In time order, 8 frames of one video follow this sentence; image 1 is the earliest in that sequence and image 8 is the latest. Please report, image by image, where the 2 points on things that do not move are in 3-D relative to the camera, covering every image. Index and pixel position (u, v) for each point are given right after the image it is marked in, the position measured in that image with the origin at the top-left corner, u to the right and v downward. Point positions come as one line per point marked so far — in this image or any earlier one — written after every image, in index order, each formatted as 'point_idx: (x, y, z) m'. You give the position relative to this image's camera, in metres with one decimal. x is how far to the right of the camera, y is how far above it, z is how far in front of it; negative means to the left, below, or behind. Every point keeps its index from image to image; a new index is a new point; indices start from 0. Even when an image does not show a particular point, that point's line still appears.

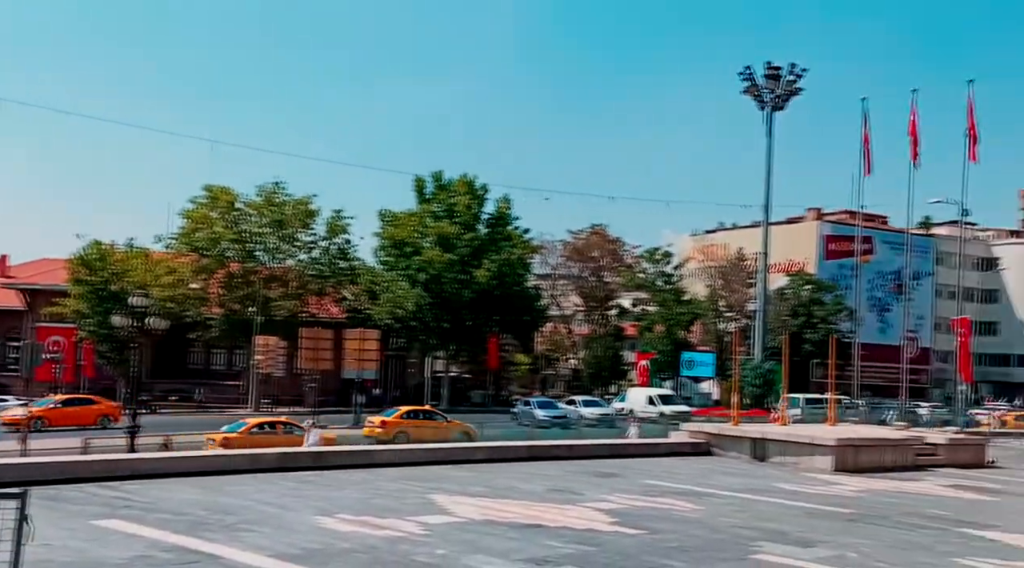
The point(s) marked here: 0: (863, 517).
0: (+6.1, -3.9, +19.6) m
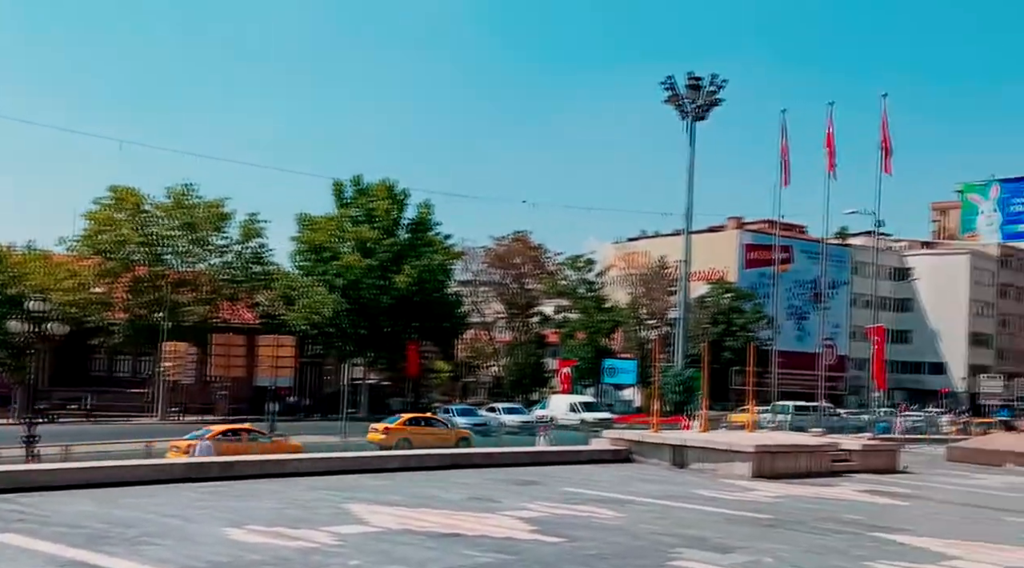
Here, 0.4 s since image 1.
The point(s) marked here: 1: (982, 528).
0: (+4.7, -4.1, +19.5) m
1: (+8.1, -4.0, +19.2) m
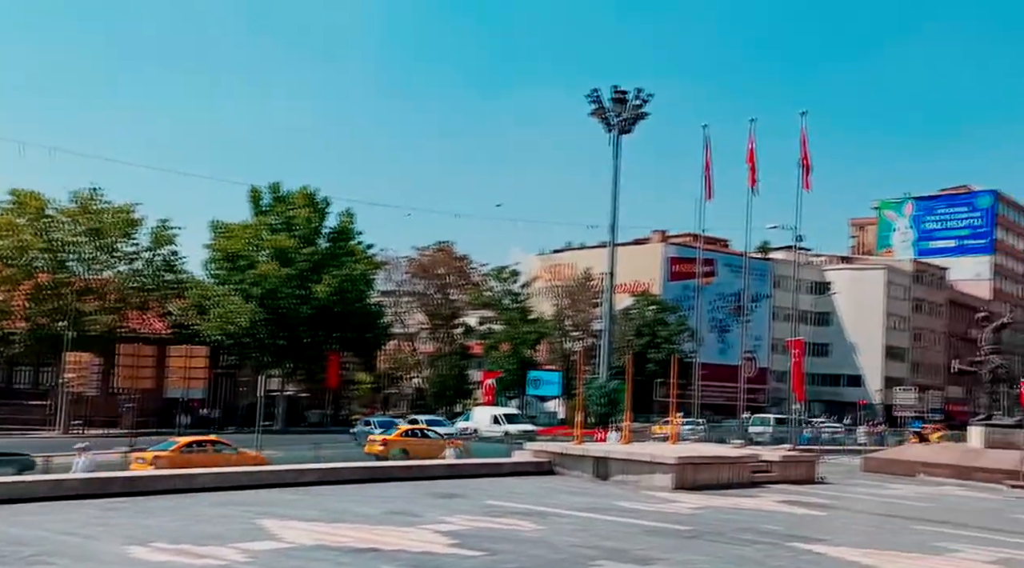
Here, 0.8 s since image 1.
0: (+3.3, -4.3, +19.5) m
1: (+6.7, -4.3, +19.4) m
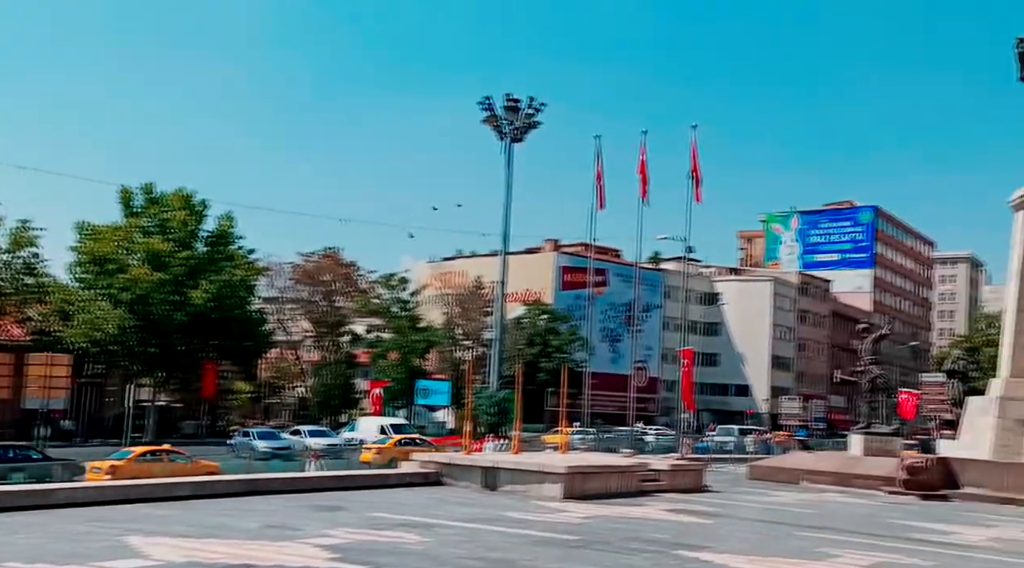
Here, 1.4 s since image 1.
0: (+1.2, -4.5, +19.1) m
1: (+4.6, -4.5, +19.3) m
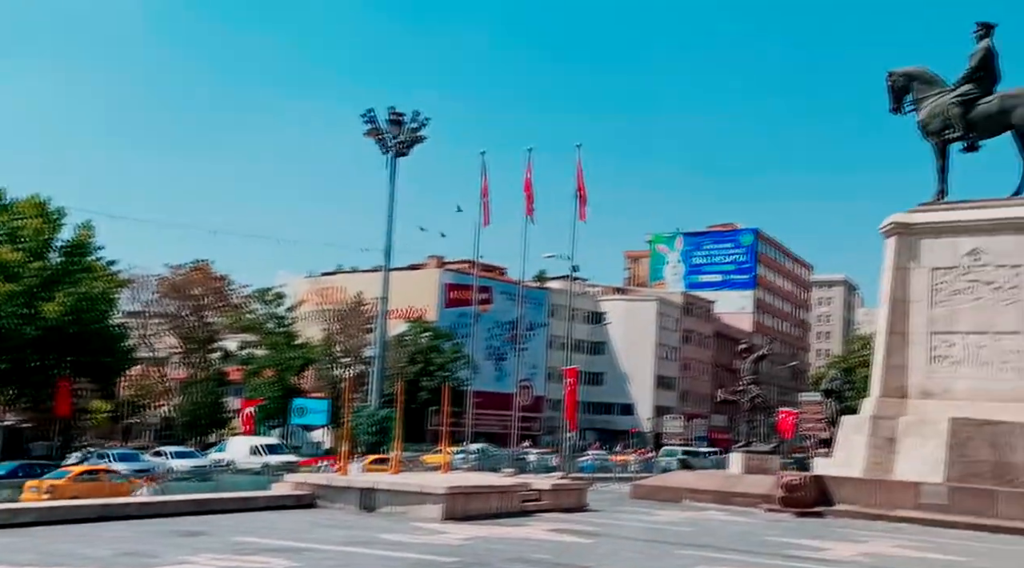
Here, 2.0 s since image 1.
0: (-1.1, -4.7, +18.2) m
1: (+2.3, -4.8, +18.8) m
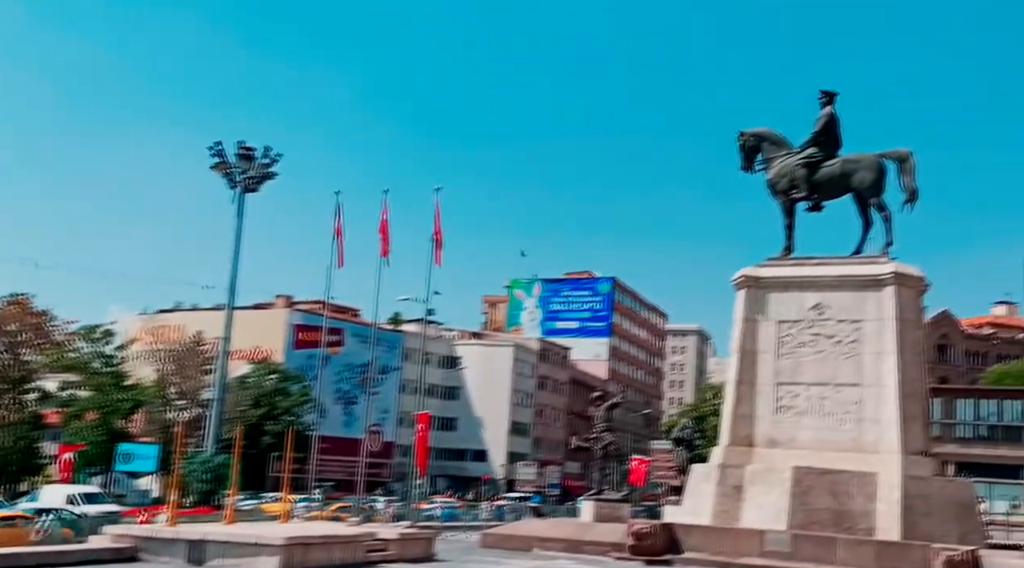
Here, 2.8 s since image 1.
0: (-3.9, -5.4, +16.3) m
1: (-0.6, -5.6, +17.3) m
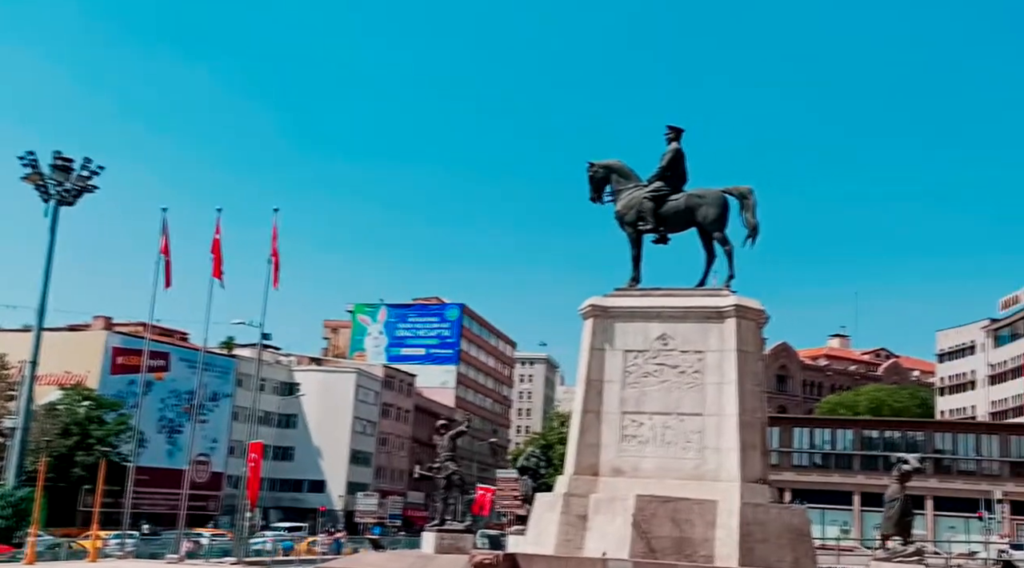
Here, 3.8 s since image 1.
0: (-6.8, -5.6, +13.6) m
1: (-3.7, -5.9, +15.0) m
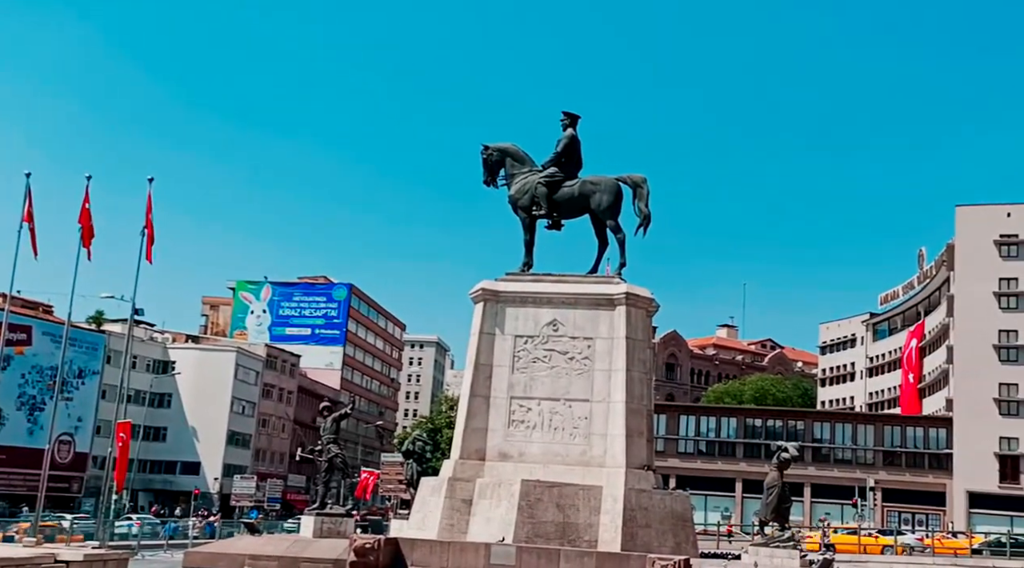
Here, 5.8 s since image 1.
0: (-8.5, -5.1, +11.0) m
1: (-5.6, -5.4, +12.7) m
